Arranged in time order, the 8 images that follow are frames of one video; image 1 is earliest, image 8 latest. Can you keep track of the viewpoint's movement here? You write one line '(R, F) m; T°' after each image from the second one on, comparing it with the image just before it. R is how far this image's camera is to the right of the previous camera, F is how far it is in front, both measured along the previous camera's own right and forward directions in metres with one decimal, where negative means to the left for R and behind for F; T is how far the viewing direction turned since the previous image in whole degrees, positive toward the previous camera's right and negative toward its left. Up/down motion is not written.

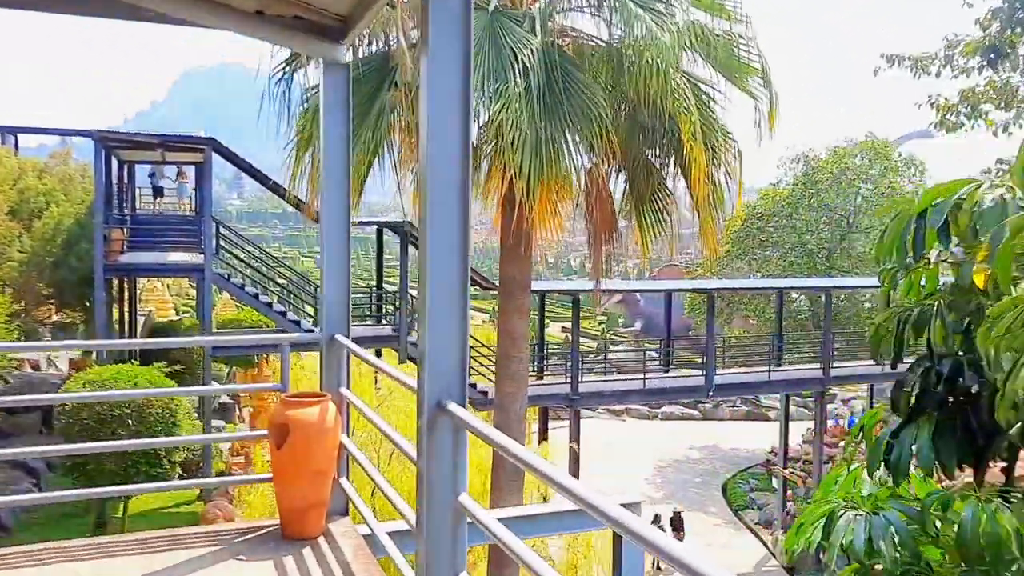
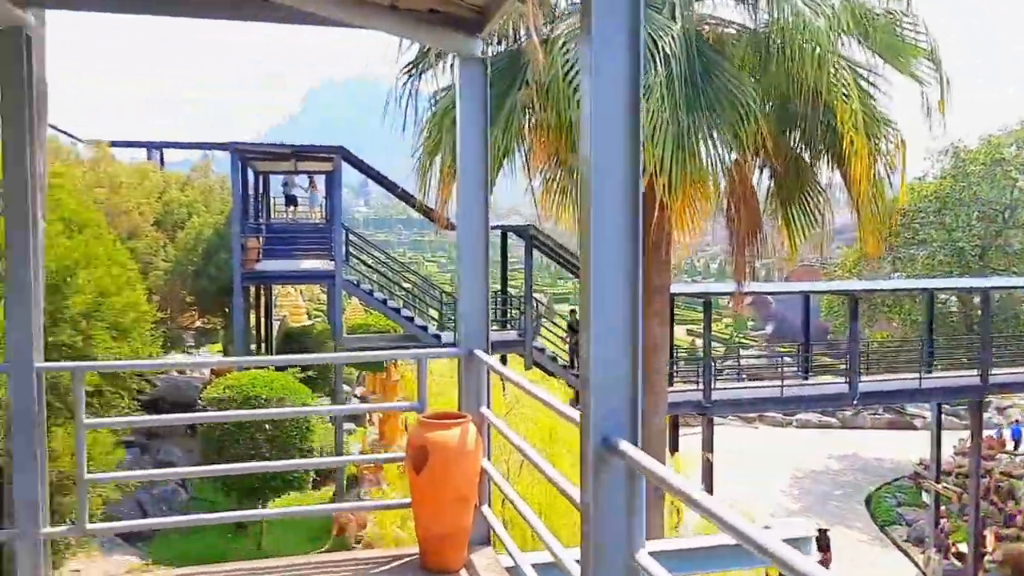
(-0.1, +0.2) m; -8°
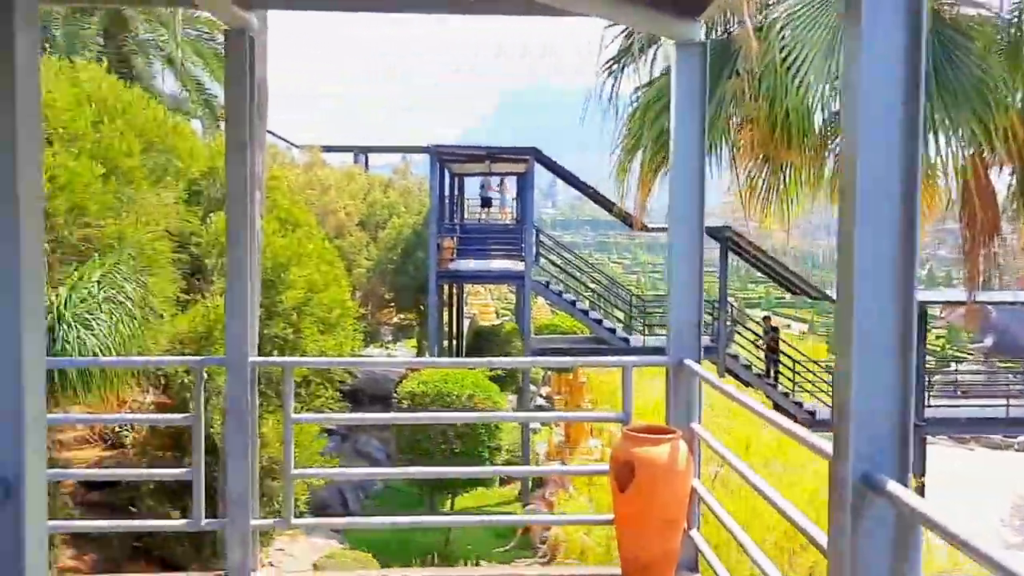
(-0.1, +0.2) m; -13°
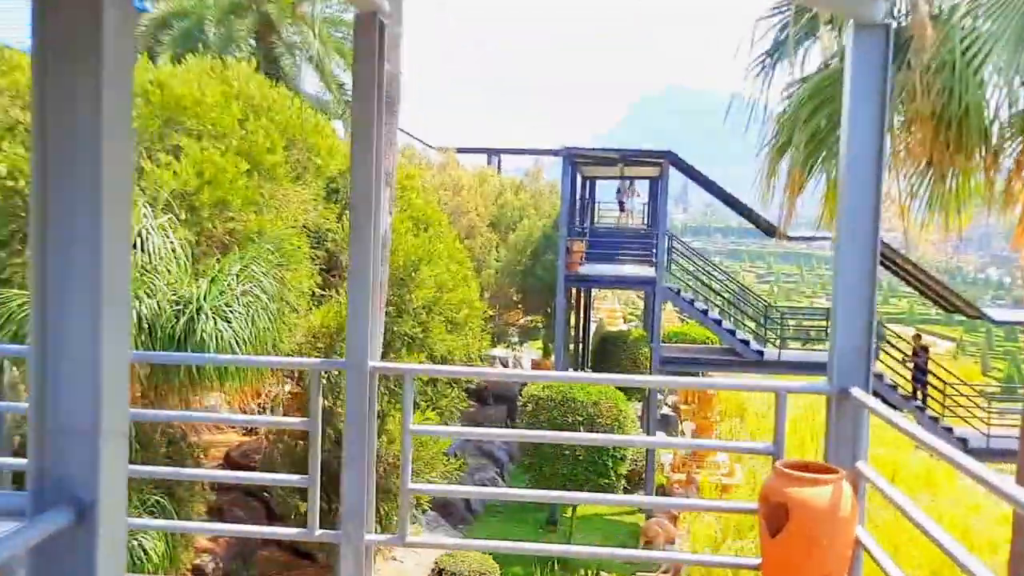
(0.0, +0.2) m; -9°
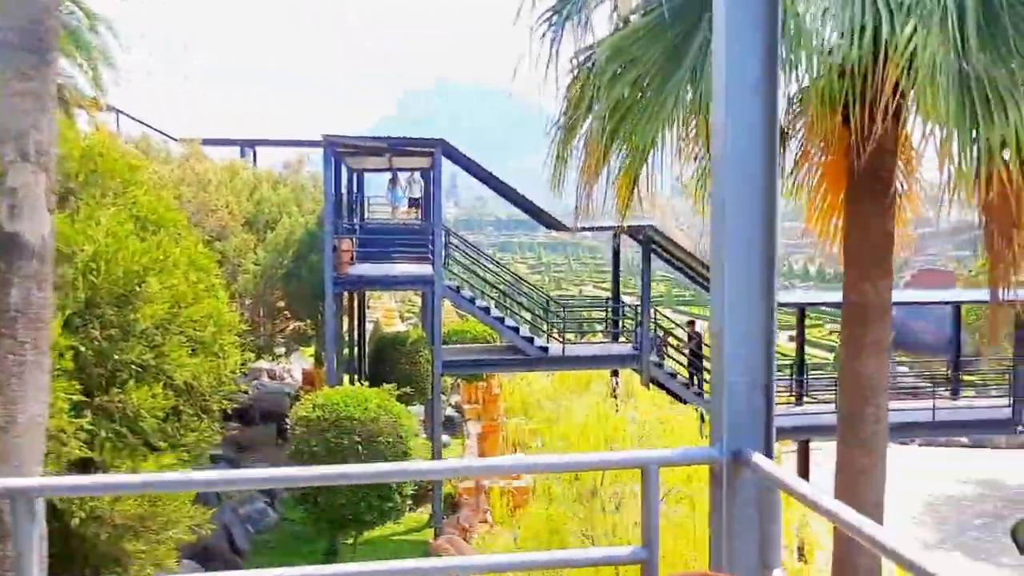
(+0.1, +0.8) m; +15°
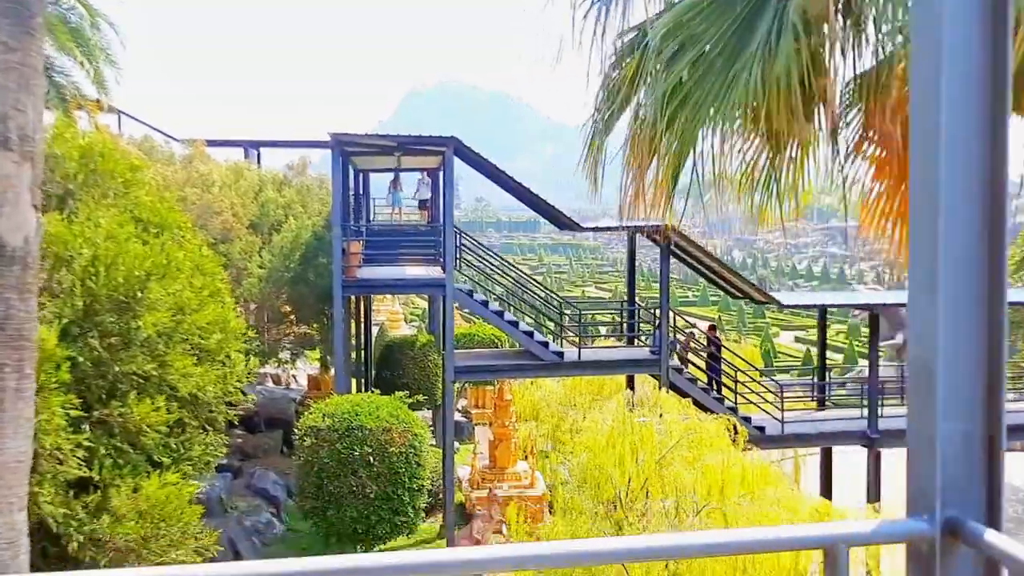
(-0.2, +0.3) m; 0°
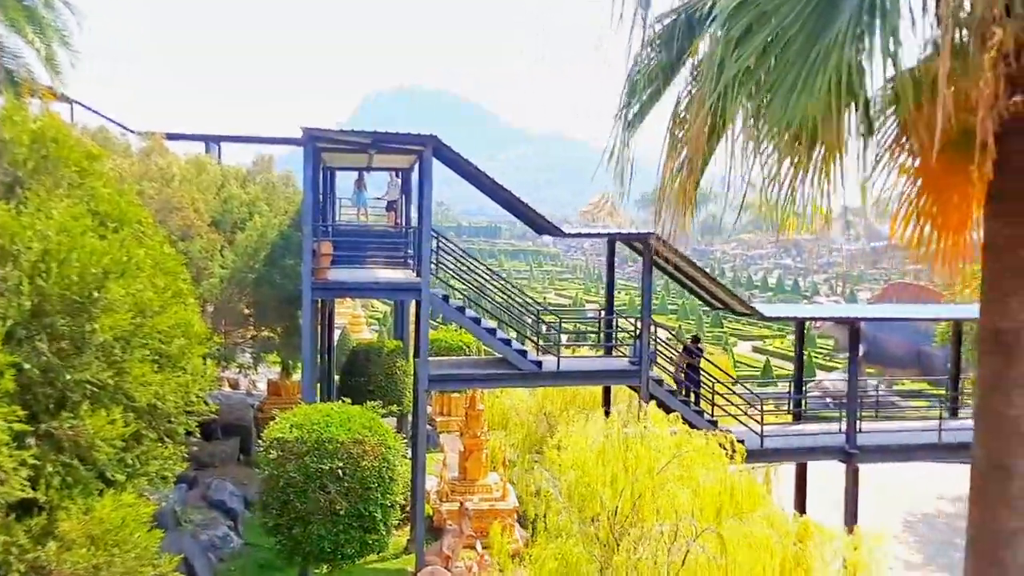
(-0.2, +0.4) m; +3°
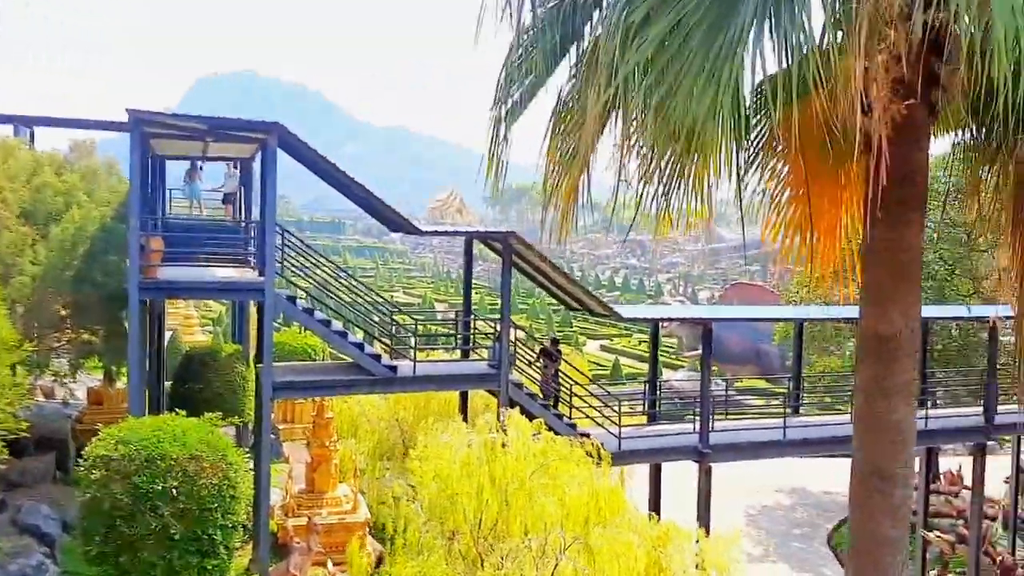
(-0.1, +0.3) m; +10°
